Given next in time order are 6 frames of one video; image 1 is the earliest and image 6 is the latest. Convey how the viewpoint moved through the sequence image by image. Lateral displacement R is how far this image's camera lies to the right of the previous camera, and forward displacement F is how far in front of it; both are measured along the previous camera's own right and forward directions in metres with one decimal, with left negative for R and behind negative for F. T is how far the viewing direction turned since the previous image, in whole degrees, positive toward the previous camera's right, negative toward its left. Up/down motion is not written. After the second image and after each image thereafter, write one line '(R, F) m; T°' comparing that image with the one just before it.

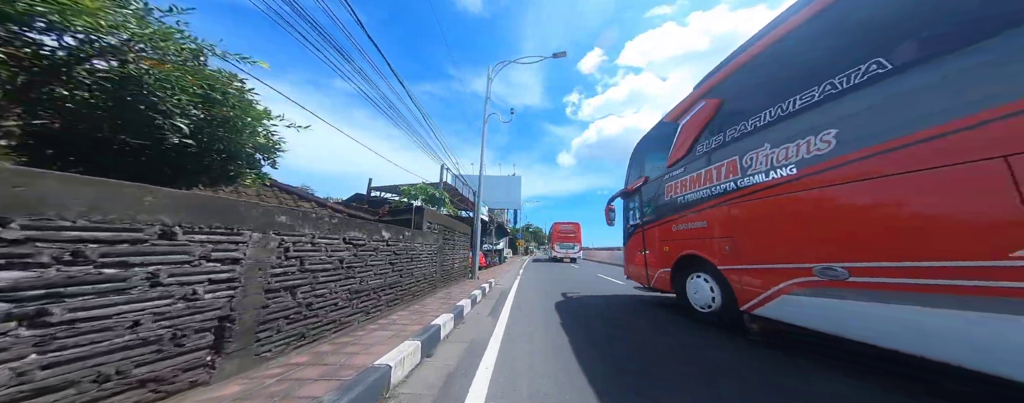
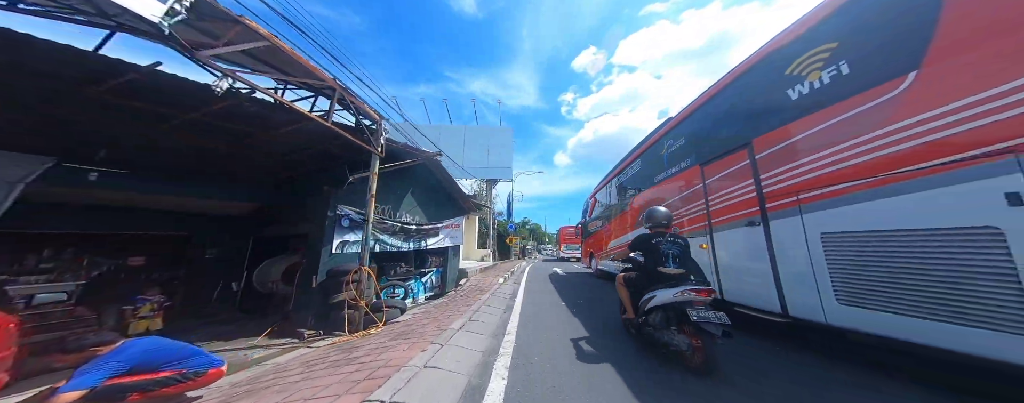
(+0.1, +2.6) m; 0°
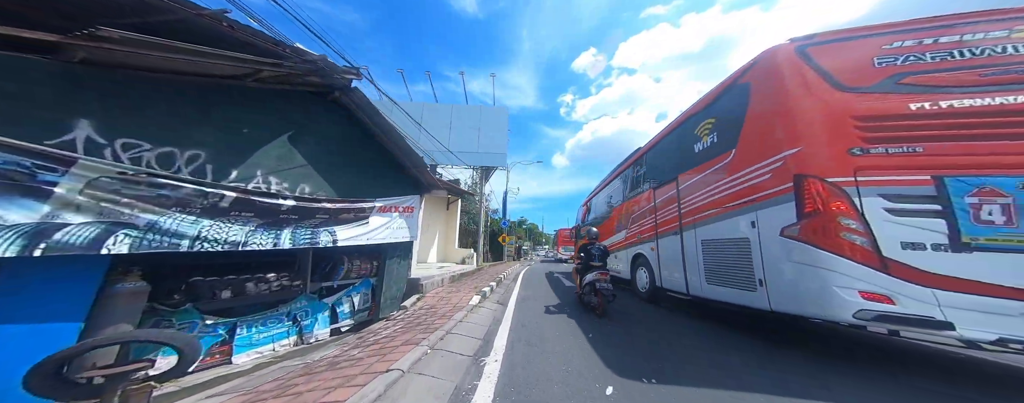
(+0.1, +1.2) m; +1°
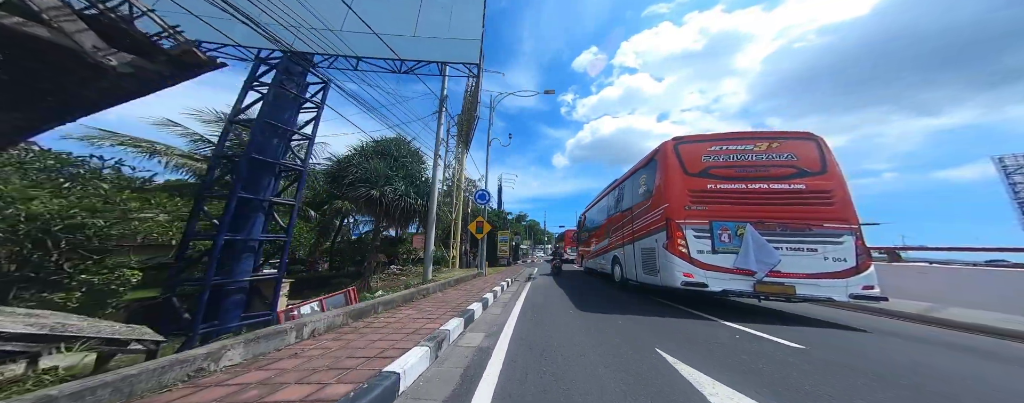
(+0.3, +4.6) m; 0°
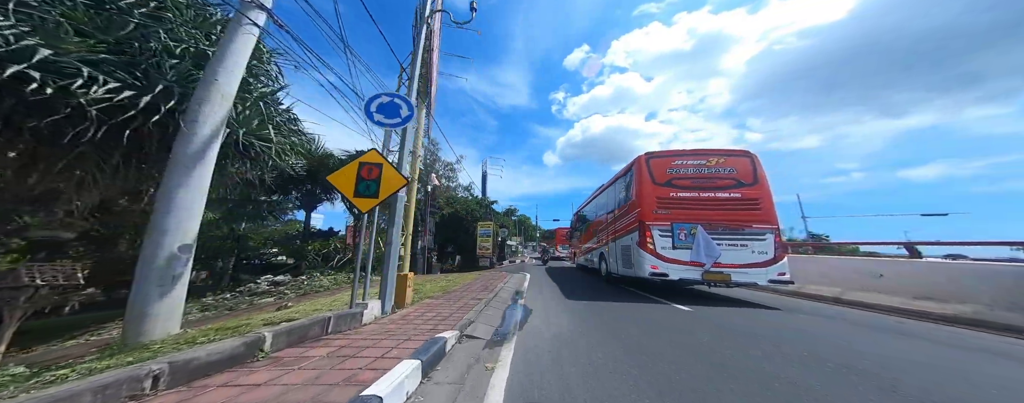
(-0.1, -1.6) m; +2°
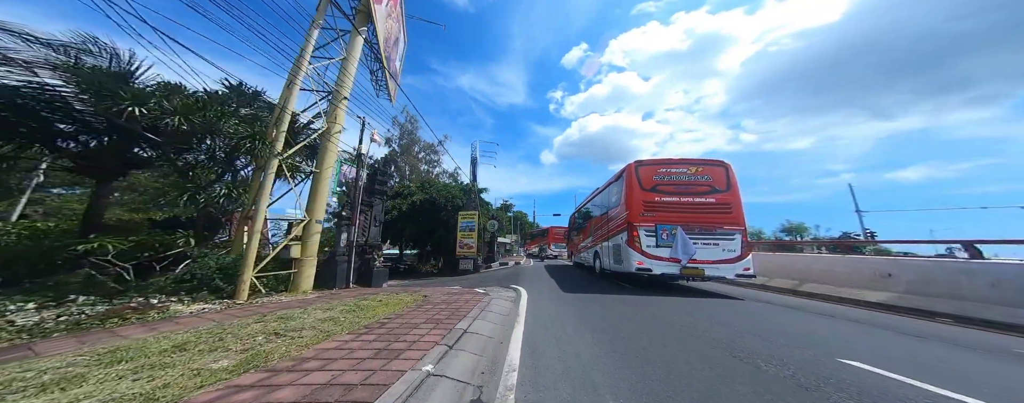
(-0.1, -0.8) m; +1°
